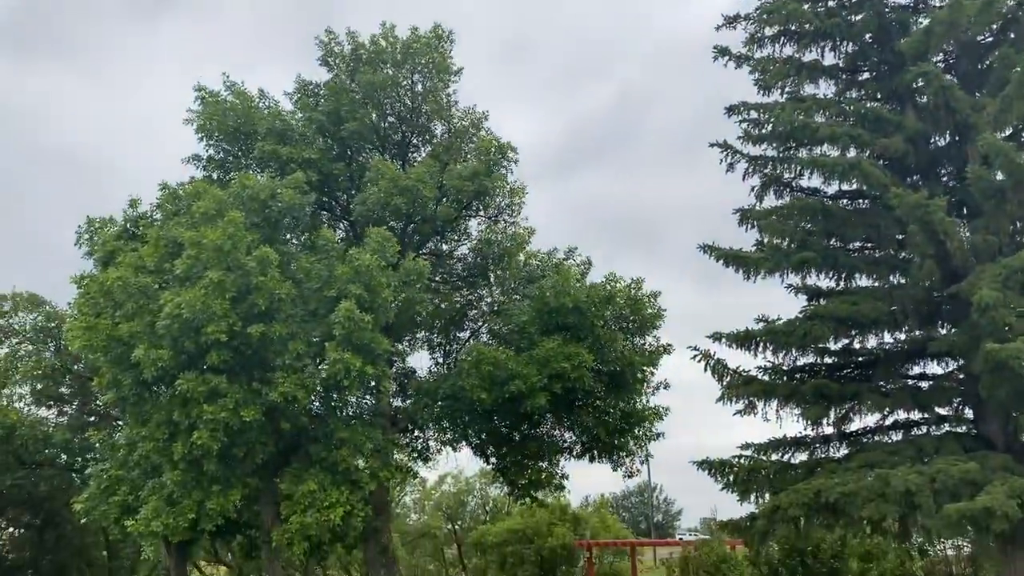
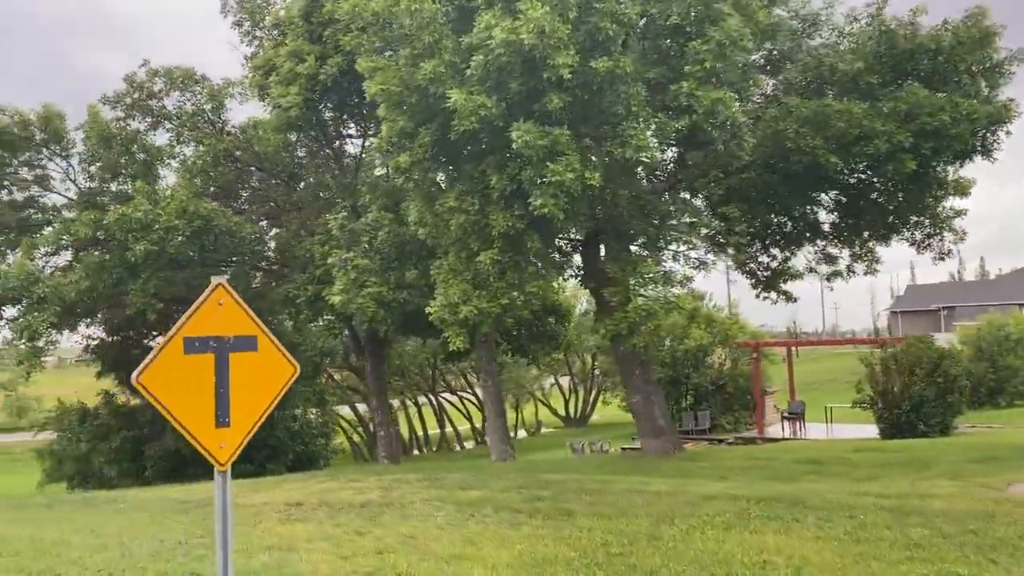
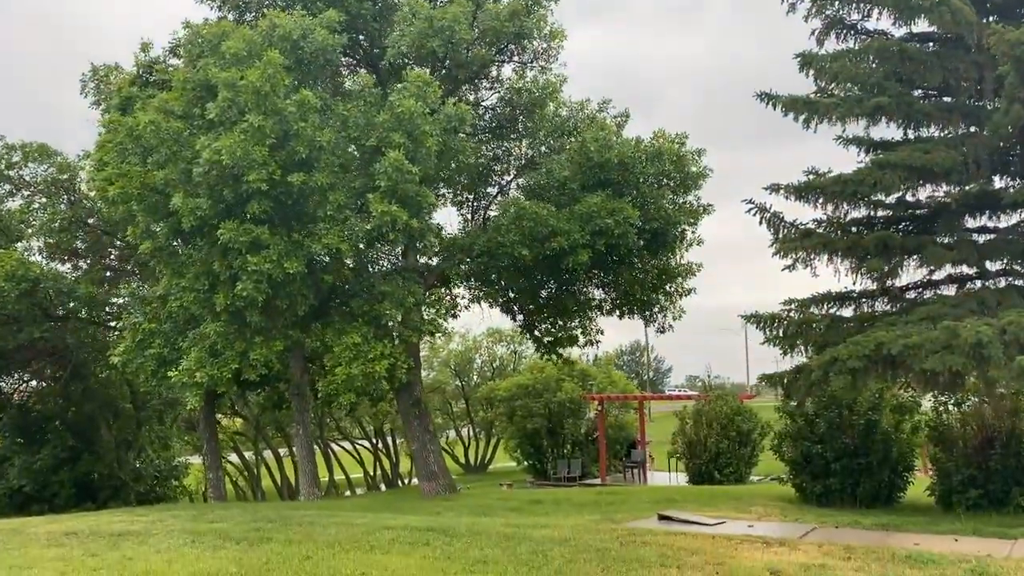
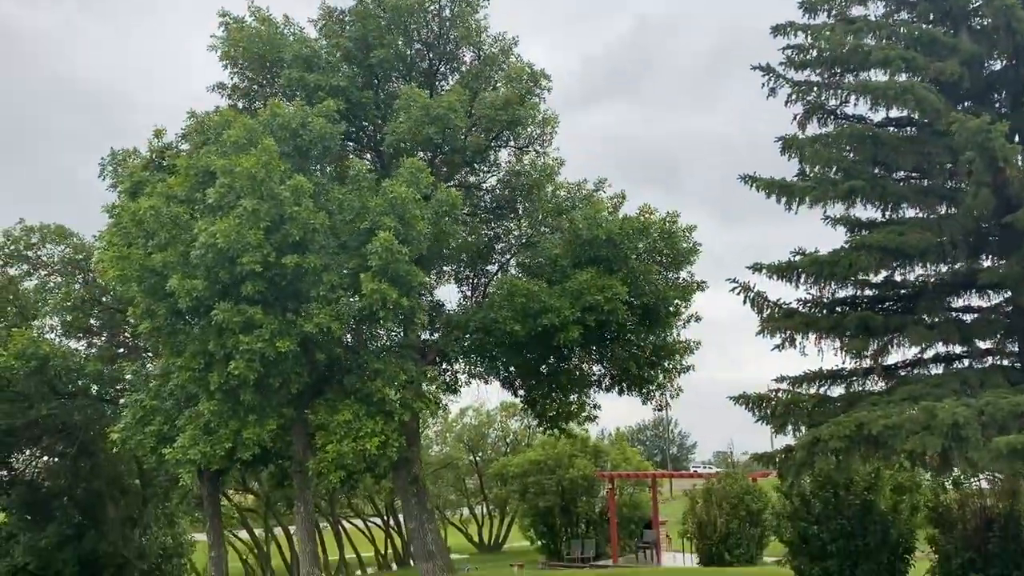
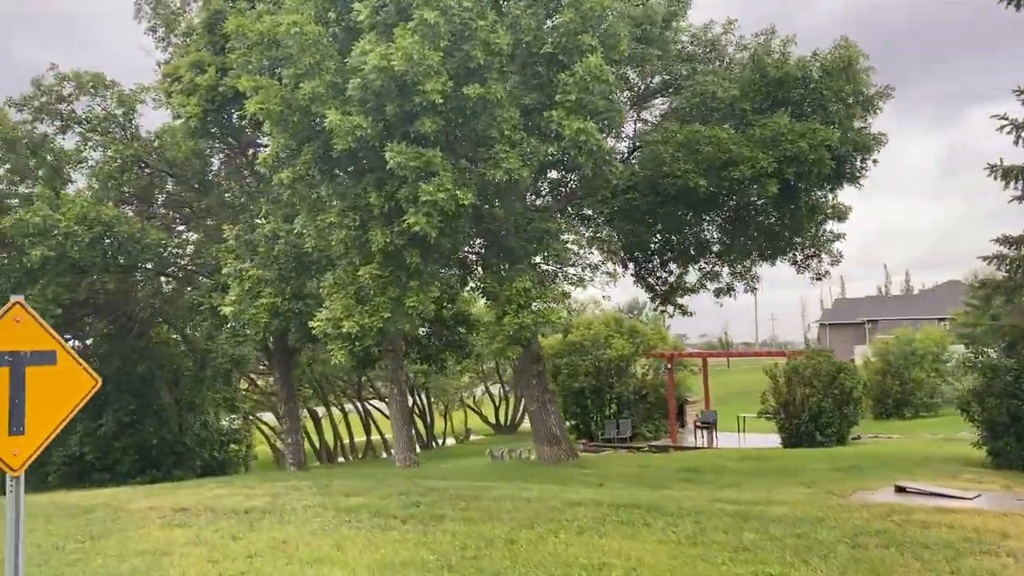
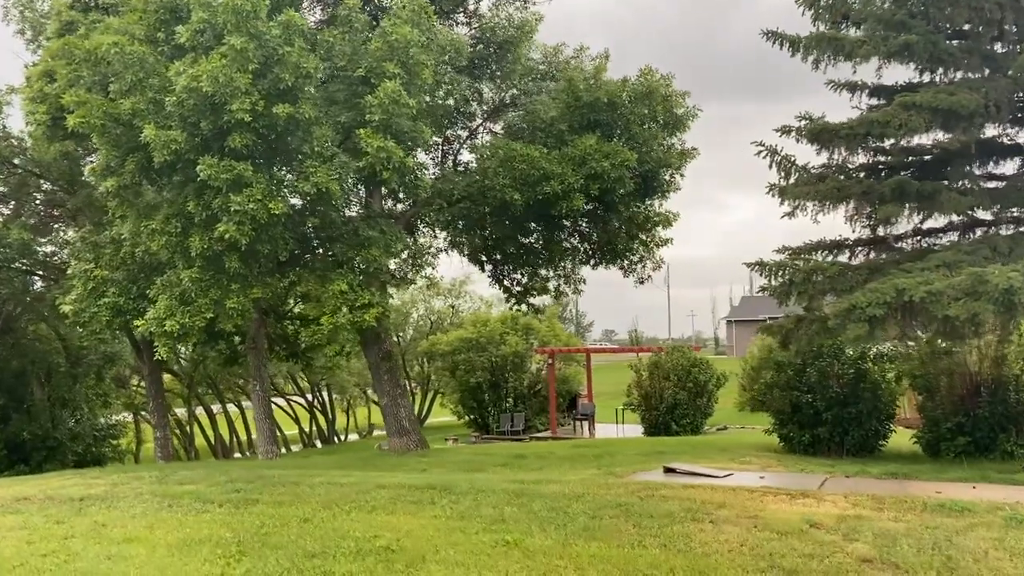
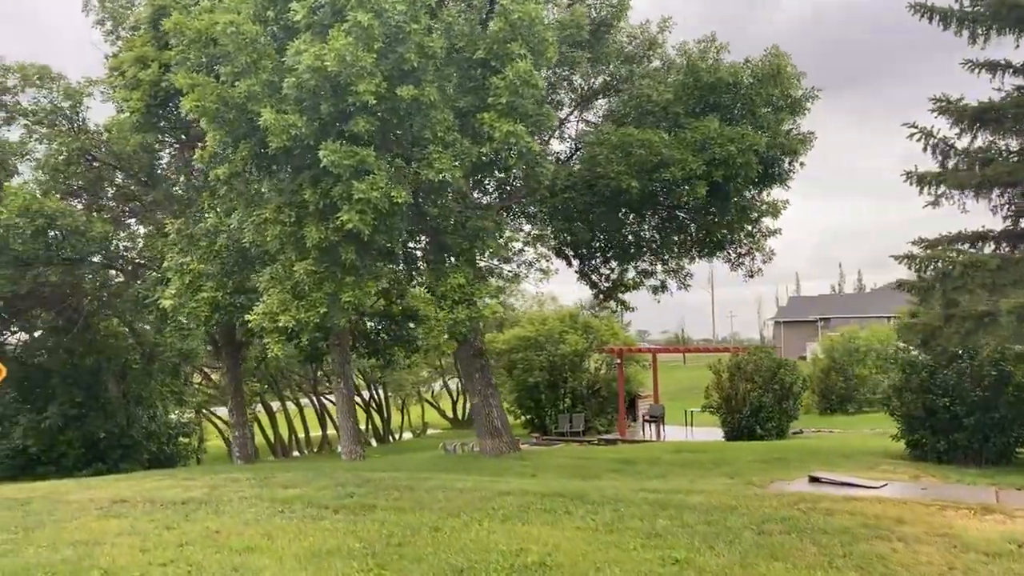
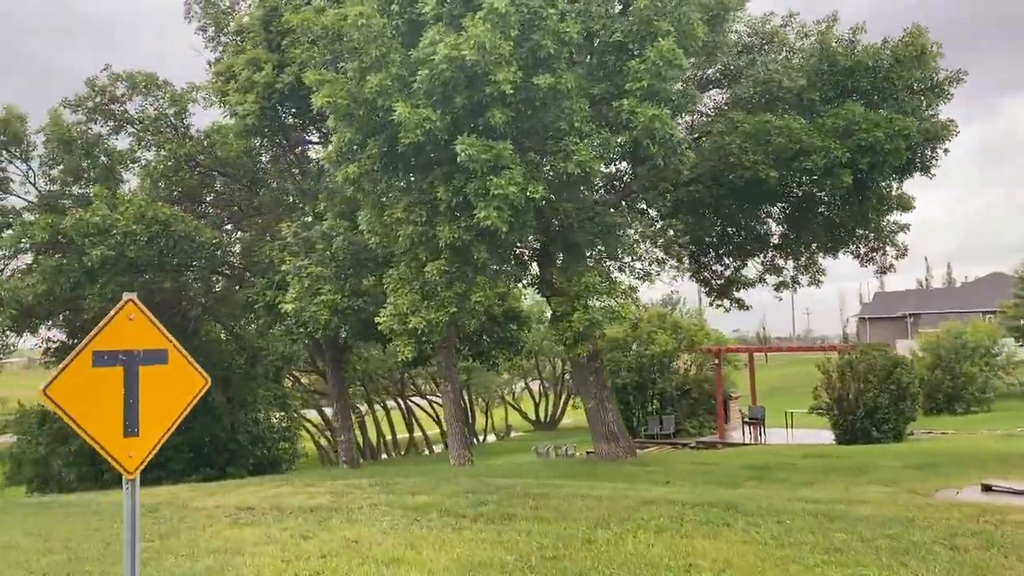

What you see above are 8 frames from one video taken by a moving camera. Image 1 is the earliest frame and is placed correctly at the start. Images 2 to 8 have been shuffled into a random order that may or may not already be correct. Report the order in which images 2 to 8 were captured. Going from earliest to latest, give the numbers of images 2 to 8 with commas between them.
4, 3, 6, 7, 5, 8, 2
